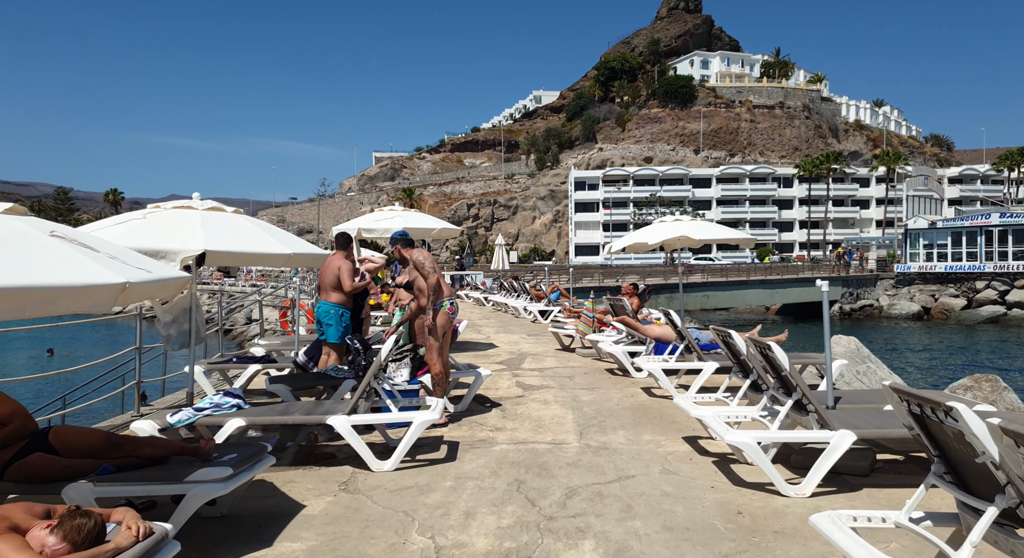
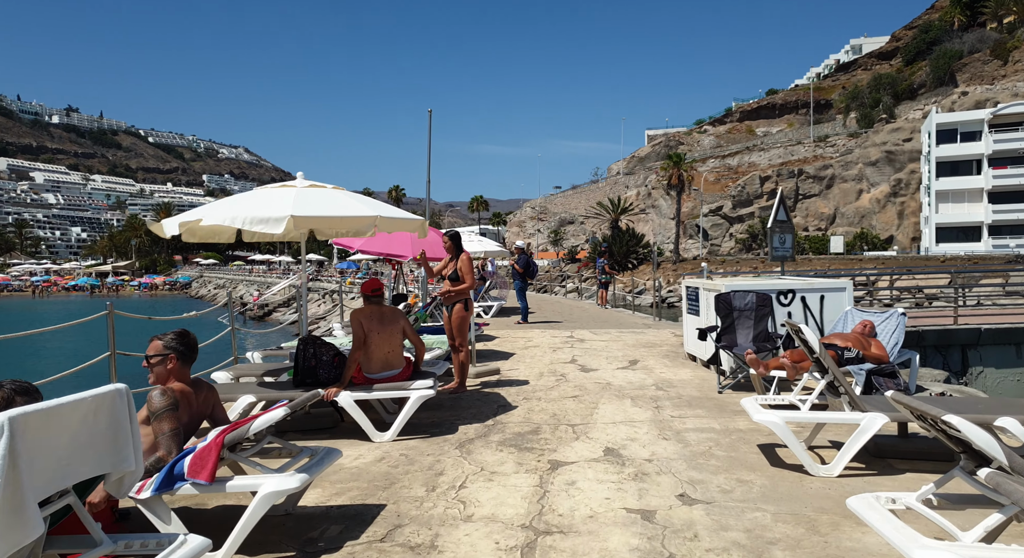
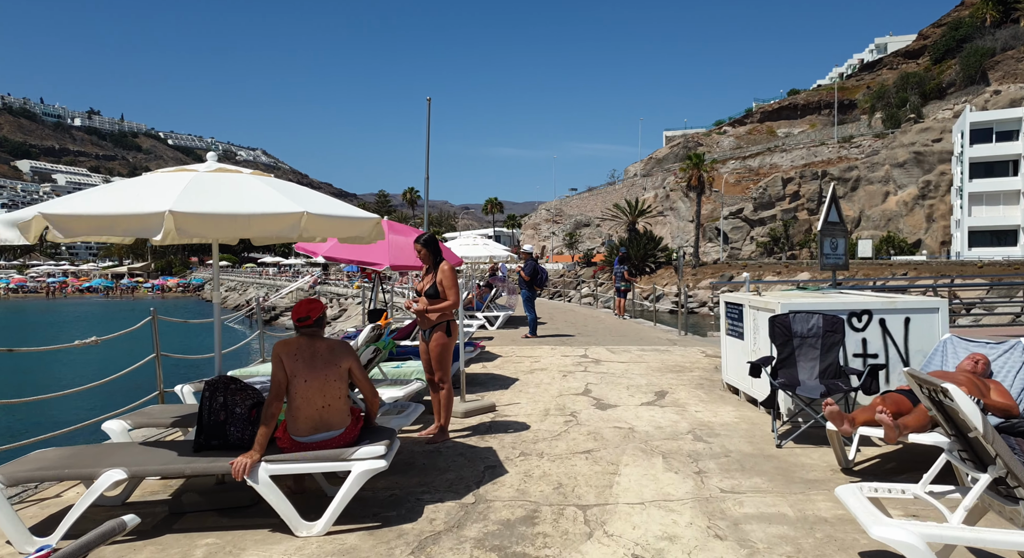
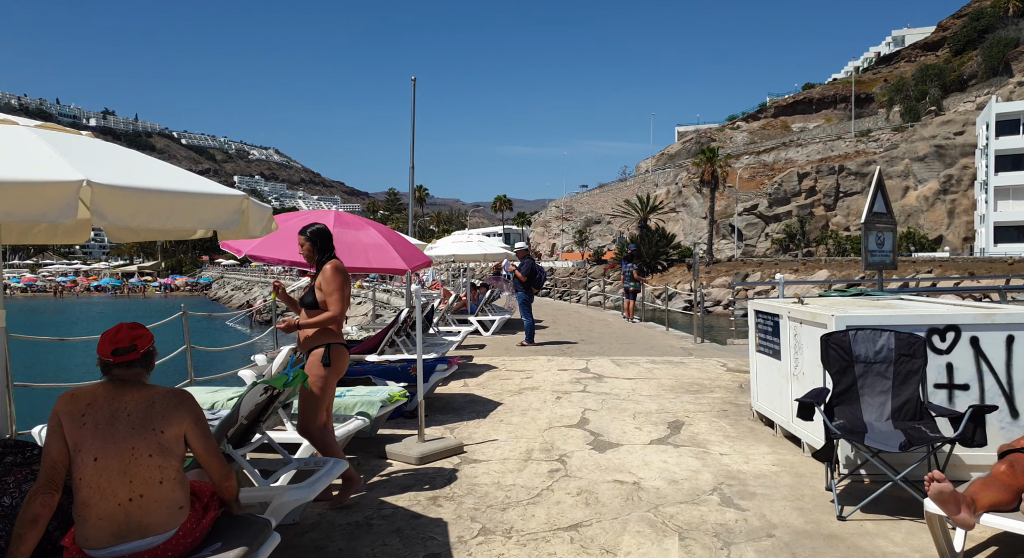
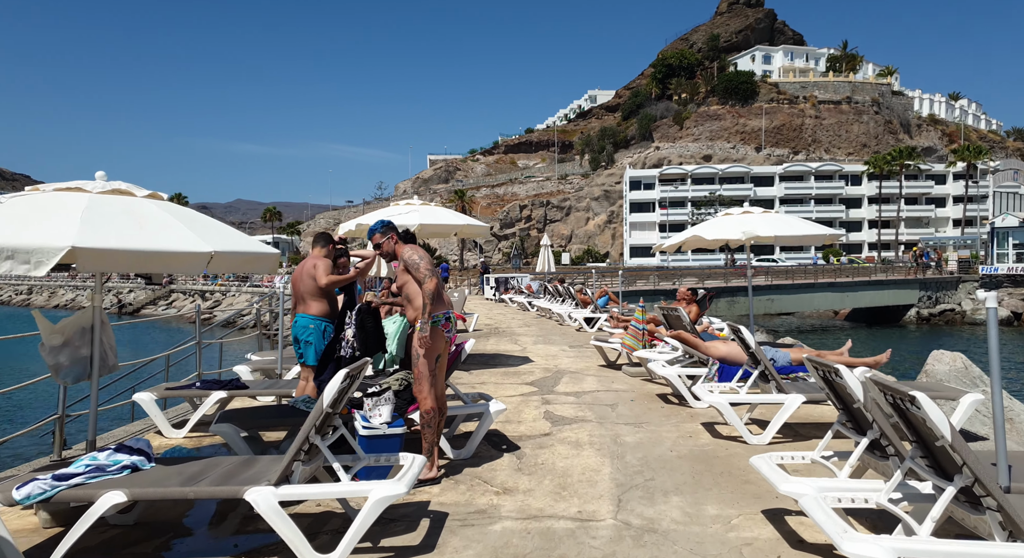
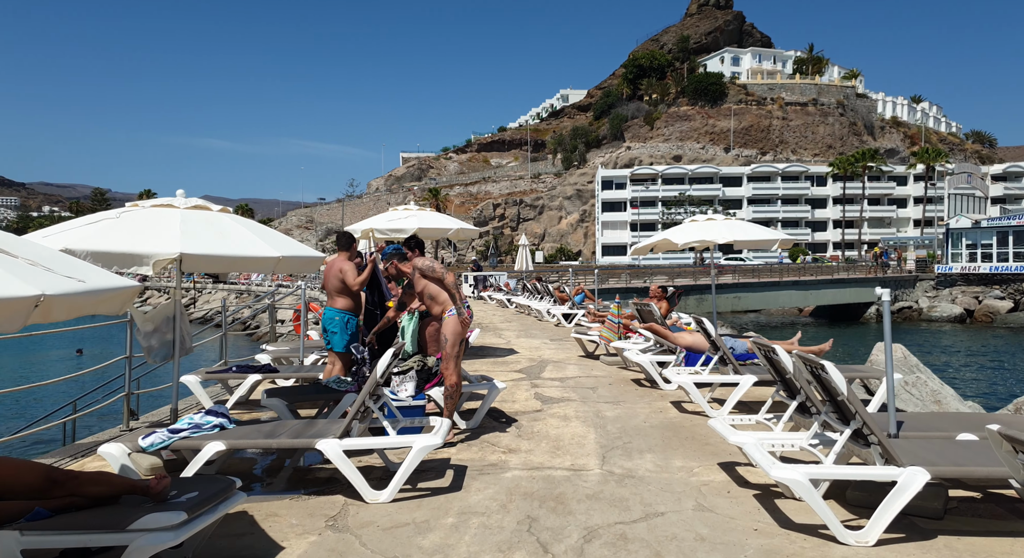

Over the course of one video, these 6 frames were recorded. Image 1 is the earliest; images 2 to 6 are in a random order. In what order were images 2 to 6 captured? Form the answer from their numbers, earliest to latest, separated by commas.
6, 5, 2, 3, 4
